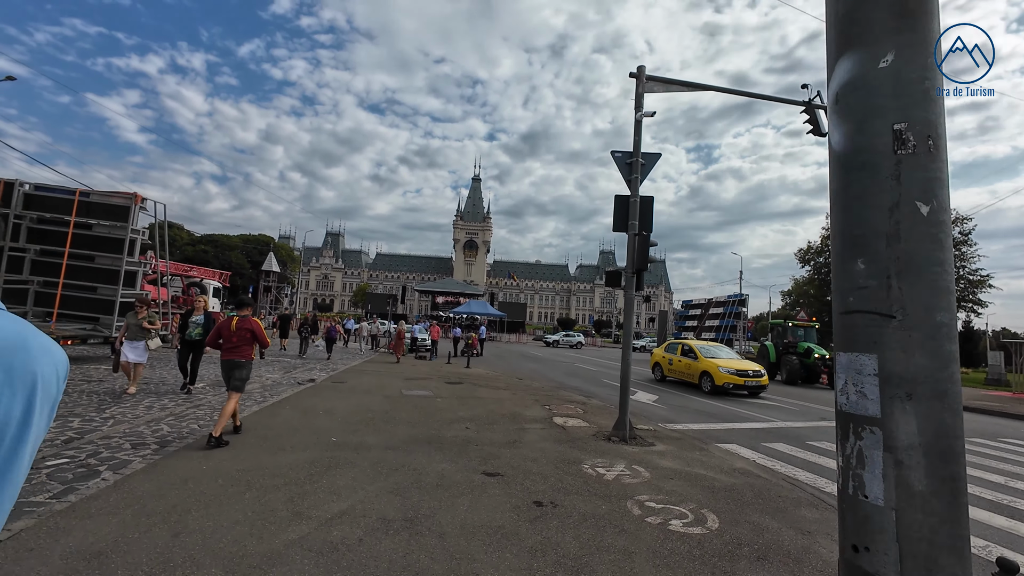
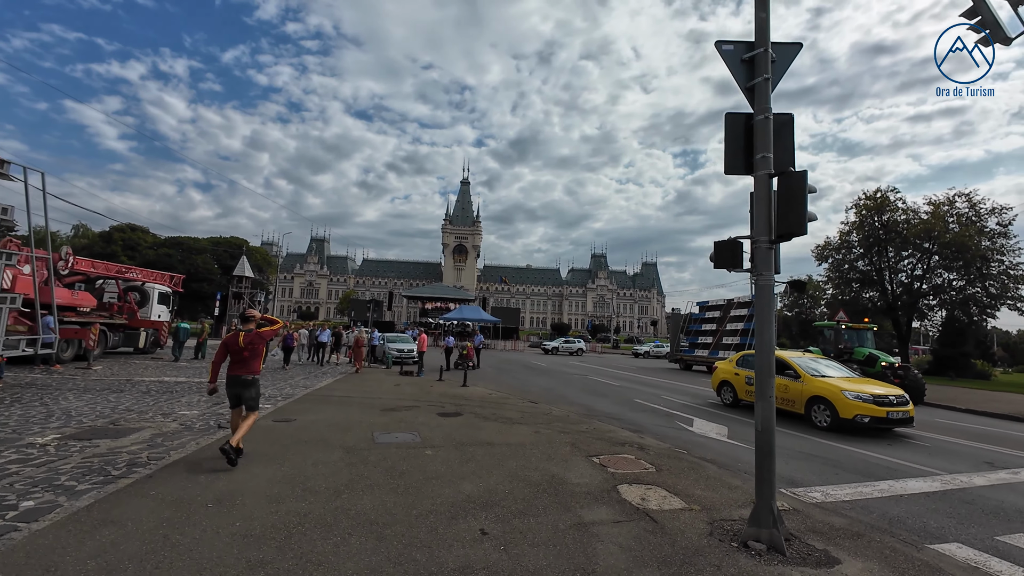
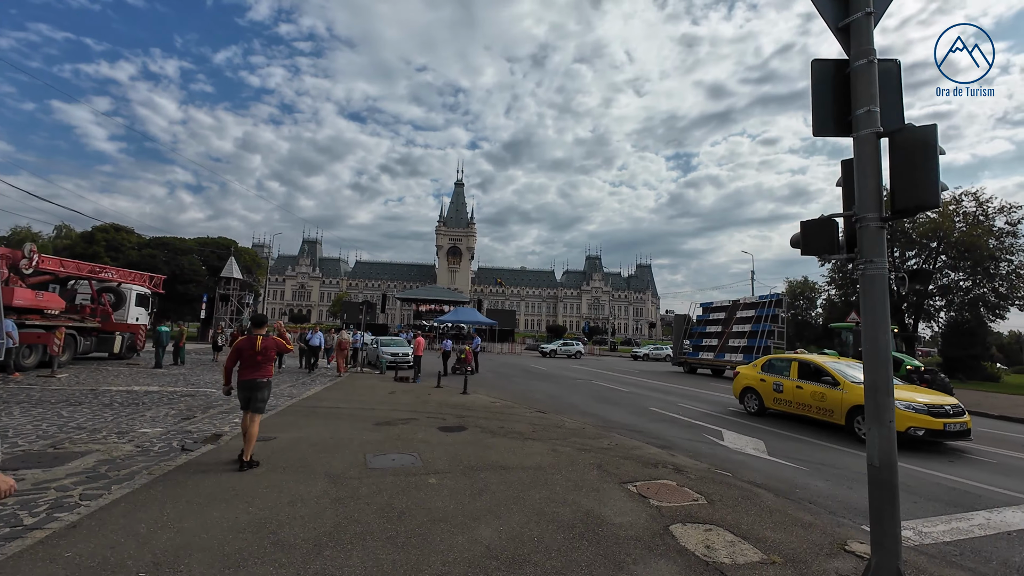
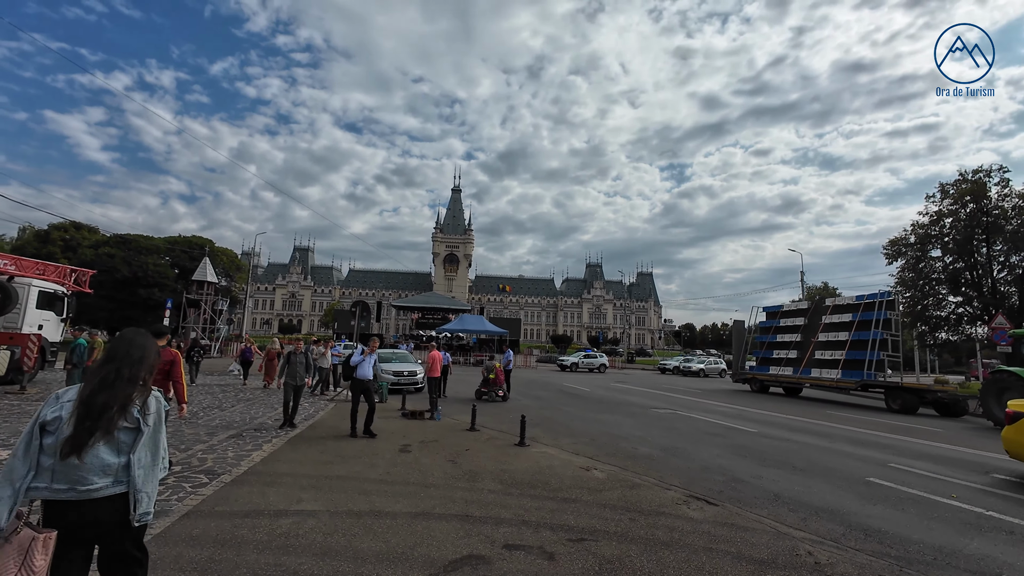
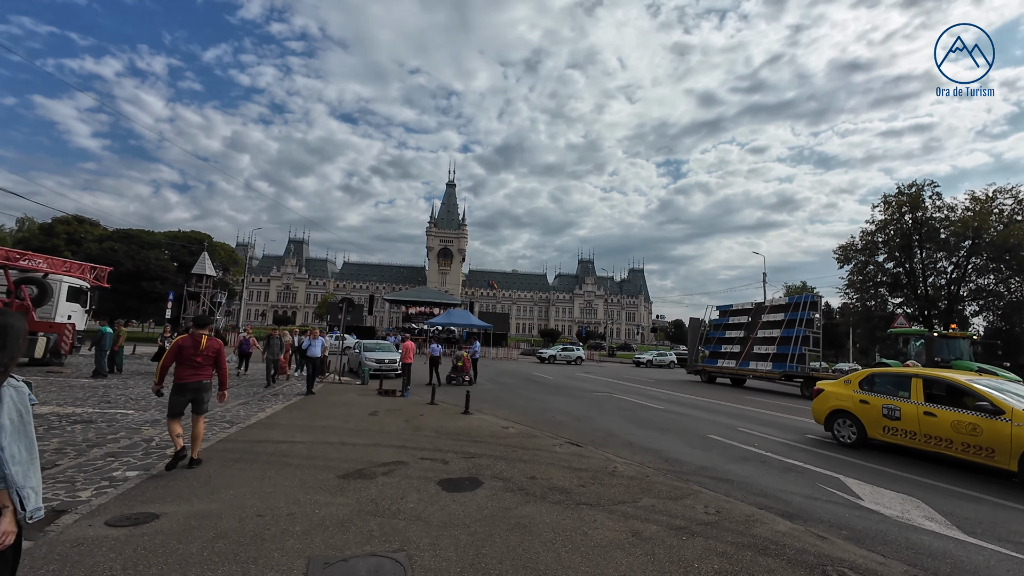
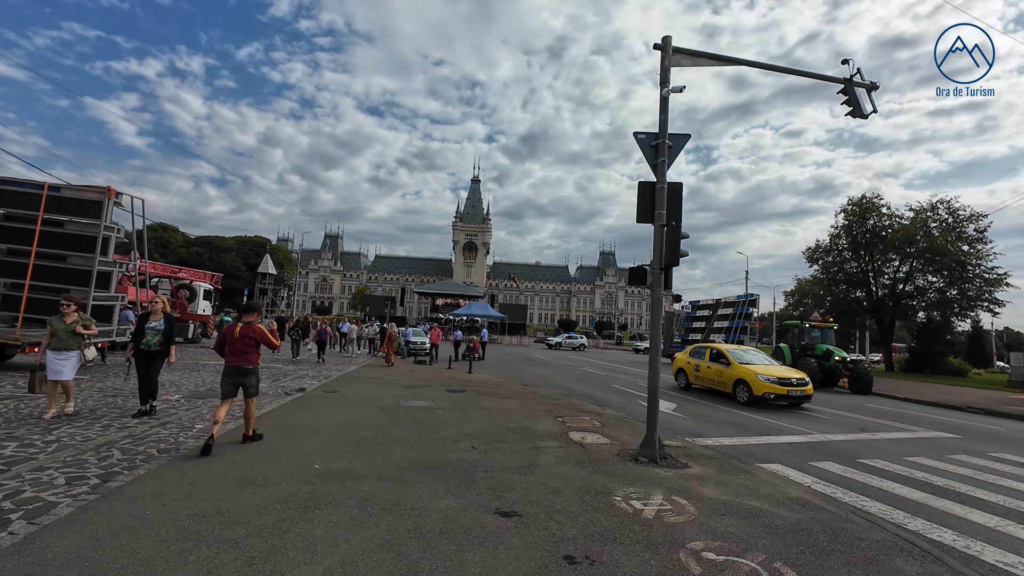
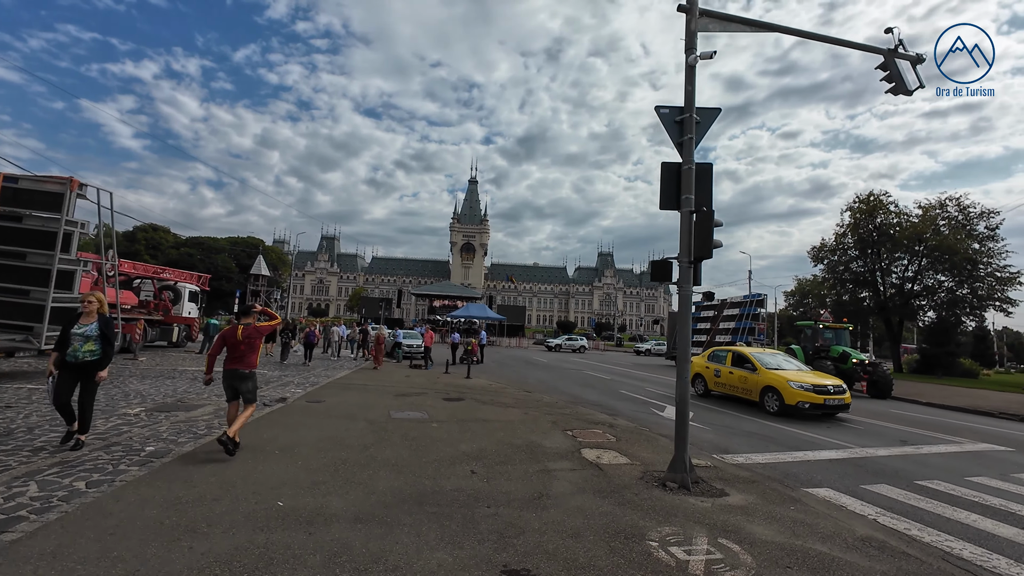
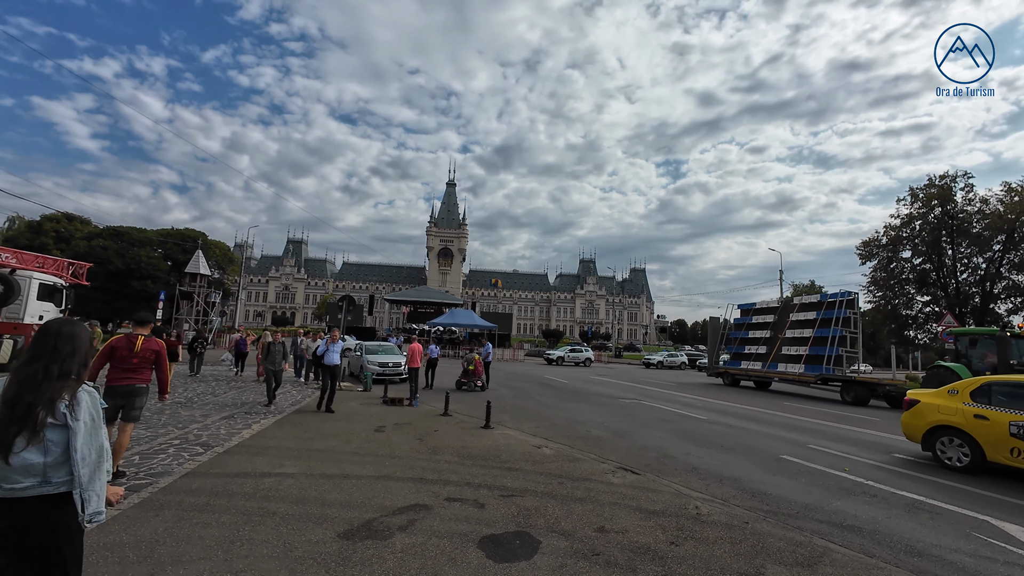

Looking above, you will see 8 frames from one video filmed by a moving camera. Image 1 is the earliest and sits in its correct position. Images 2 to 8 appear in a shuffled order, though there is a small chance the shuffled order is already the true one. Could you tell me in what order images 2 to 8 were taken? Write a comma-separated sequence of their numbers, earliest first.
6, 7, 2, 3, 5, 8, 4
